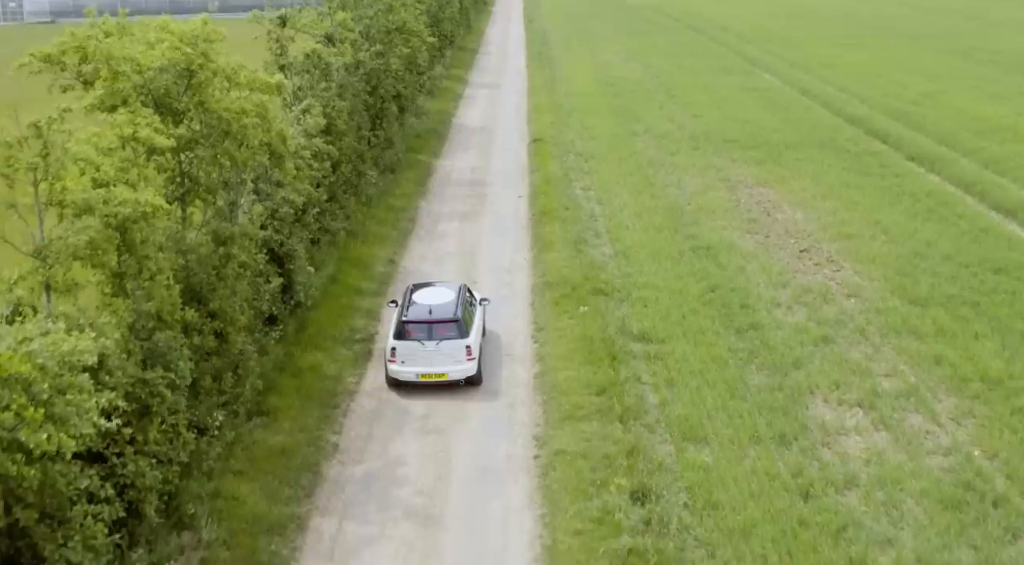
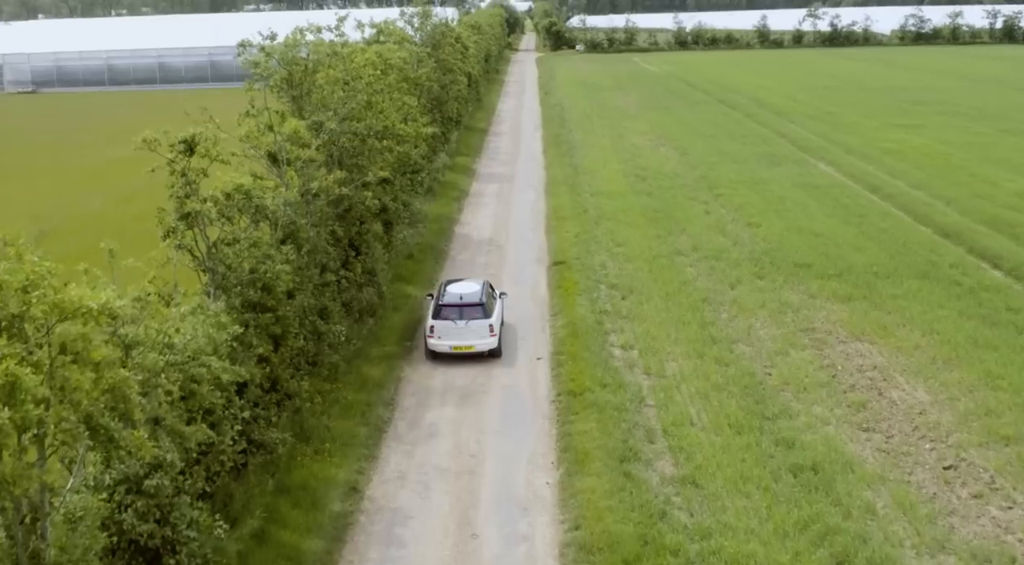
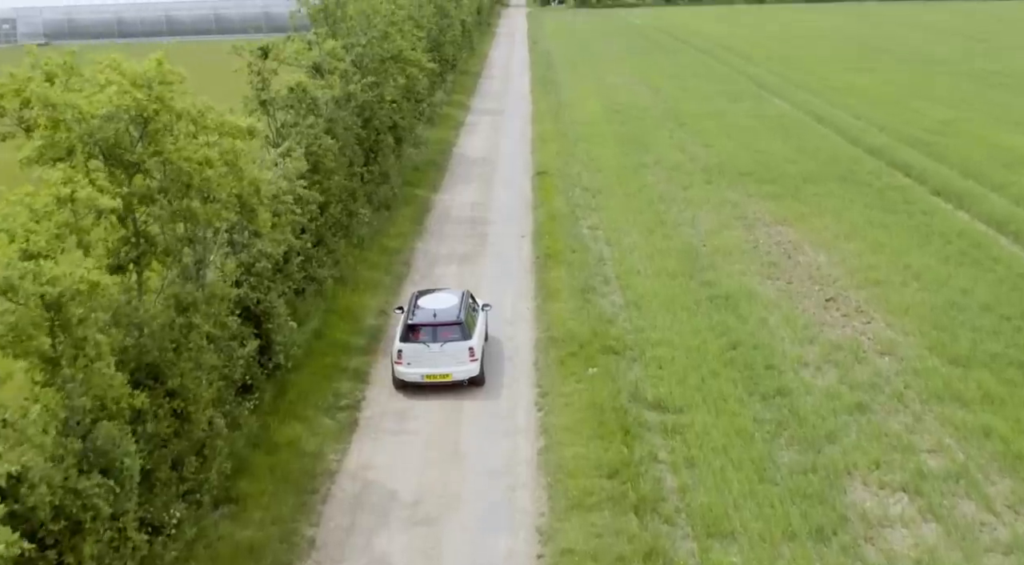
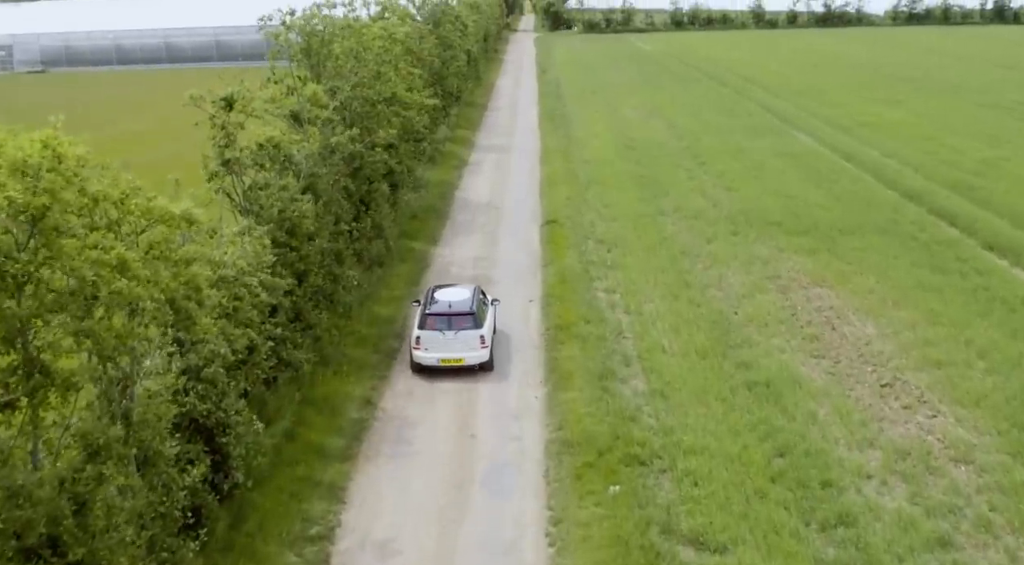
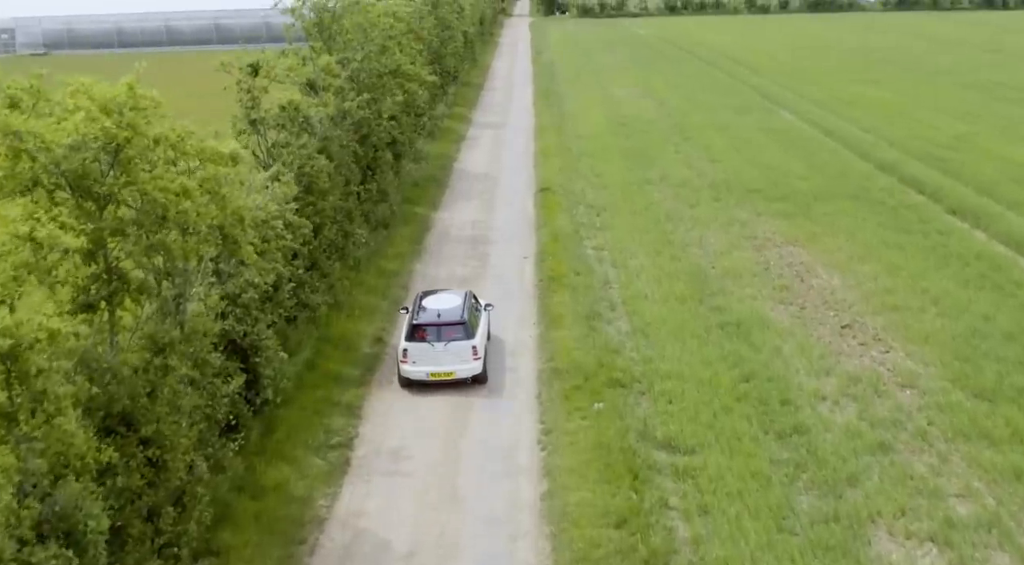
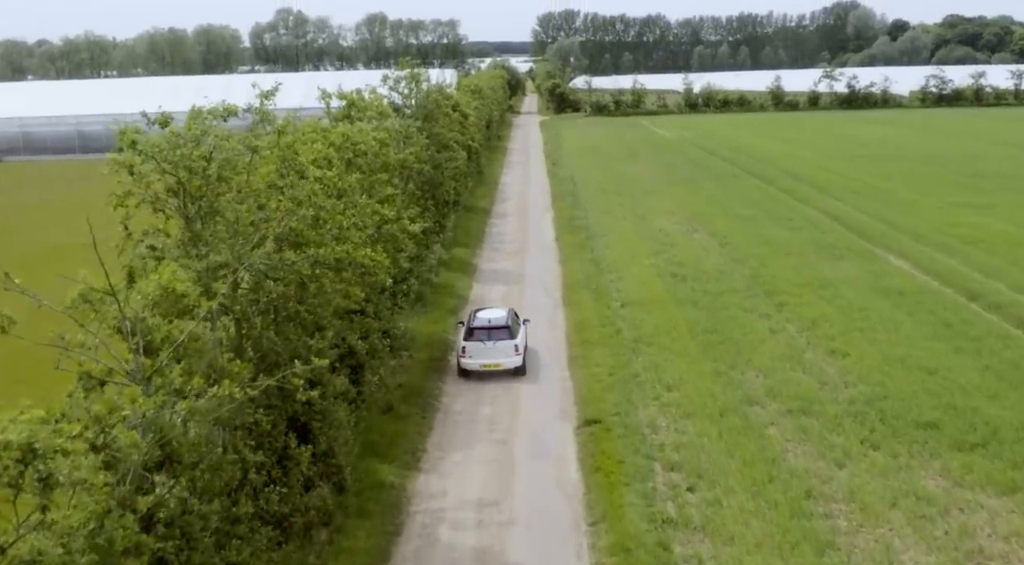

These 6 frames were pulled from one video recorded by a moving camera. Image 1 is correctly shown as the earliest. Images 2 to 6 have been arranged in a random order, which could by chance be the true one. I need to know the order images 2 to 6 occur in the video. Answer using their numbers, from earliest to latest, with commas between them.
3, 5, 4, 2, 6
